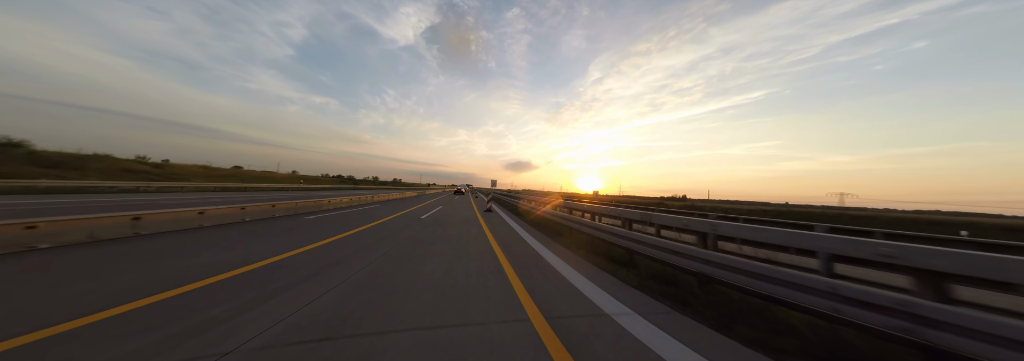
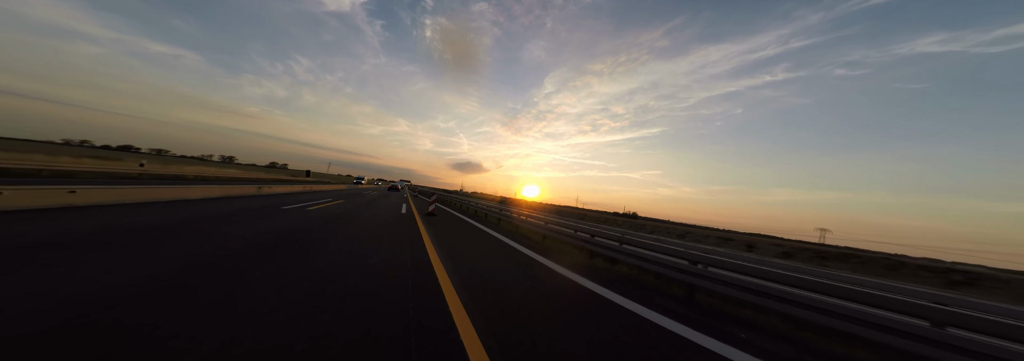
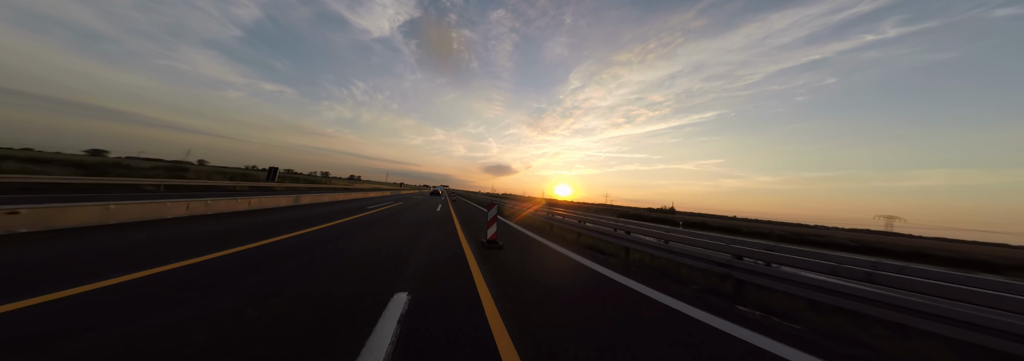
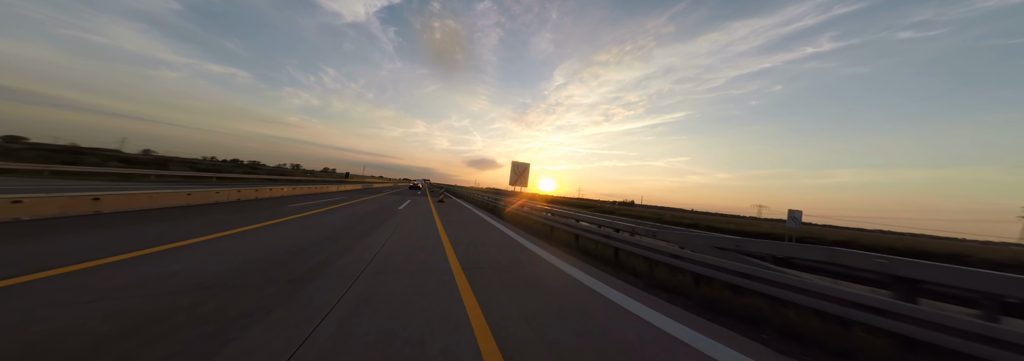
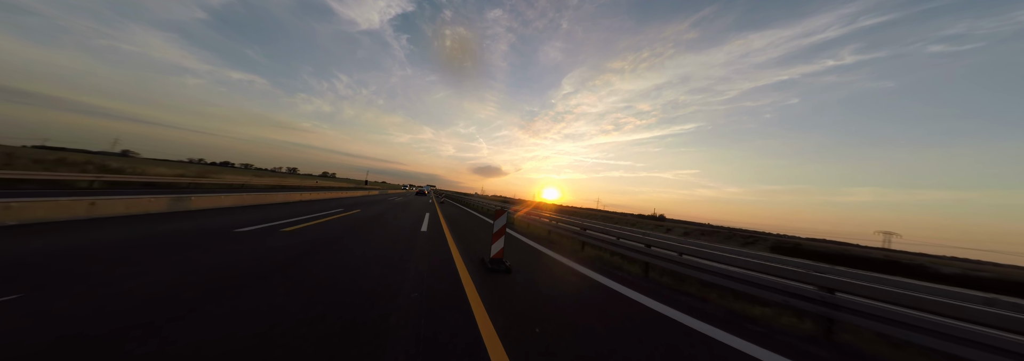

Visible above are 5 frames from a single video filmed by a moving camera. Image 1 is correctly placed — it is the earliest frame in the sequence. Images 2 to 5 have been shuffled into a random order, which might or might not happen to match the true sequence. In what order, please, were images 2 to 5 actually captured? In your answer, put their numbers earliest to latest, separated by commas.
4, 3, 5, 2
